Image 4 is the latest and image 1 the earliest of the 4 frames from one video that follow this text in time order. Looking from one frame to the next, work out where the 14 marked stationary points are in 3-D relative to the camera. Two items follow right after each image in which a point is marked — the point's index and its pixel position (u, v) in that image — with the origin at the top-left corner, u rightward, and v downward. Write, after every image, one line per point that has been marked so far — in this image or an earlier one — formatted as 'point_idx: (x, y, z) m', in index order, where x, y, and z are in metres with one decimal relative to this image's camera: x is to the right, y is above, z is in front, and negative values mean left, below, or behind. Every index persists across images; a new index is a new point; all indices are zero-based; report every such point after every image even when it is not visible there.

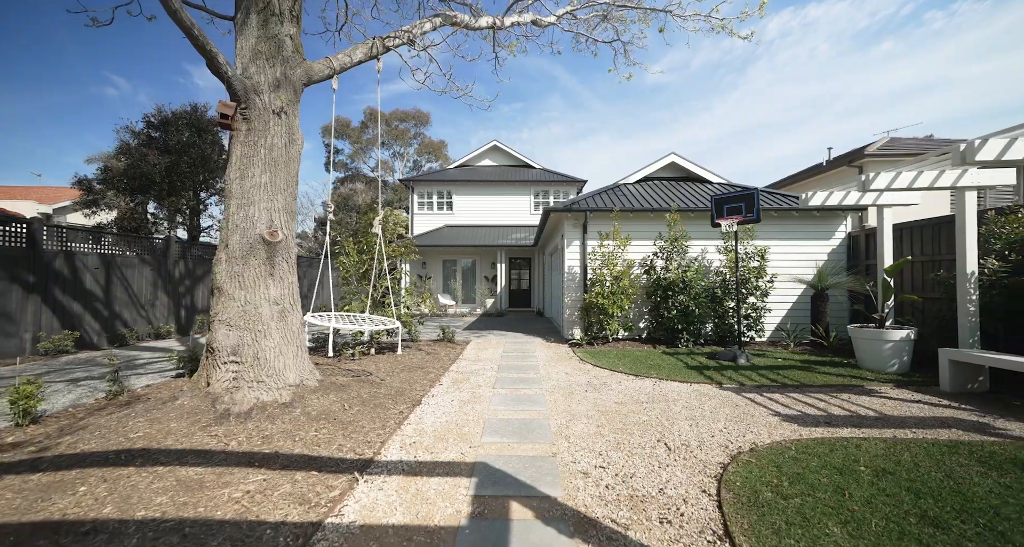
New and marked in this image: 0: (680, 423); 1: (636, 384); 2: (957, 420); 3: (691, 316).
0: (+1.5, -1.3, +3.6) m
1: (+1.5, -1.4, +5.0) m
2: (+3.9, -1.3, +3.5) m
3: (+3.3, -0.8, +7.2) m
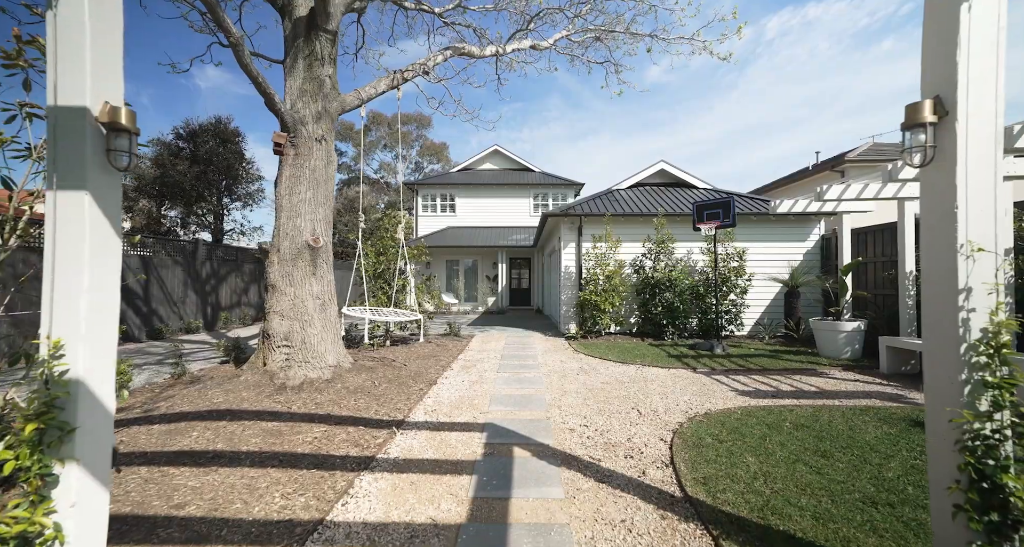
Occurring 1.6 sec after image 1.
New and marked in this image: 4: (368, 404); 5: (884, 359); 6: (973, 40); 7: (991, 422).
0: (+1.5, -1.3, +4.3) m
1: (+1.6, -1.4, +5.7) m
2: (+3.9, -1.3, +4.2) m
3: (+3.3, -0.8, +8.0) m
4: (-1.4, -1.3, +3.9) m
5: (+4.8, -1.1, +5.1) m
6: (+1.6, +0.8, +1.4) m
7: (+1.6, -0.5, +1.3) m
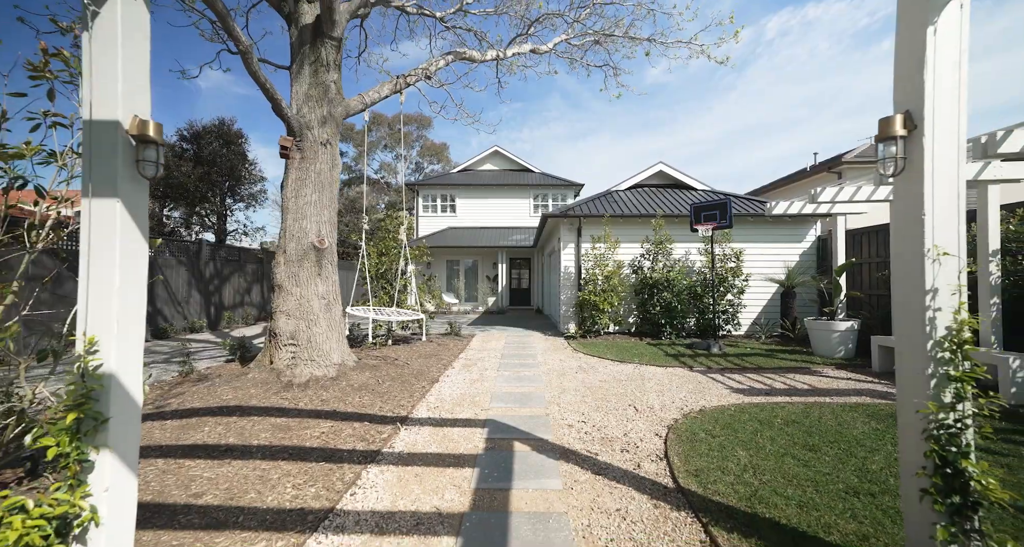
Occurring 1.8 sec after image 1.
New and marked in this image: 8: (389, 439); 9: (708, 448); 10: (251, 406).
0: (+1.6, -1.3, +4.4) m
1: (+1.6, -1.4, +5.8) m
2: (+3.9, -1.3, +4.3) m
3: (+3.3, -0.8, +8.1) m
4: (-1.4, -1.3, +4.0) m
5: (+4.8, -1.1, +5.2) m
6: (+1.6, +0.8, +1.5) m
7: (+1.6, -0.5, +1.4) m
8: (-1.0, -1.3, +3.2) m
9: (+1.5, -1.3, +2.9) m
10: (-2.4, -1.2, +3.6) m
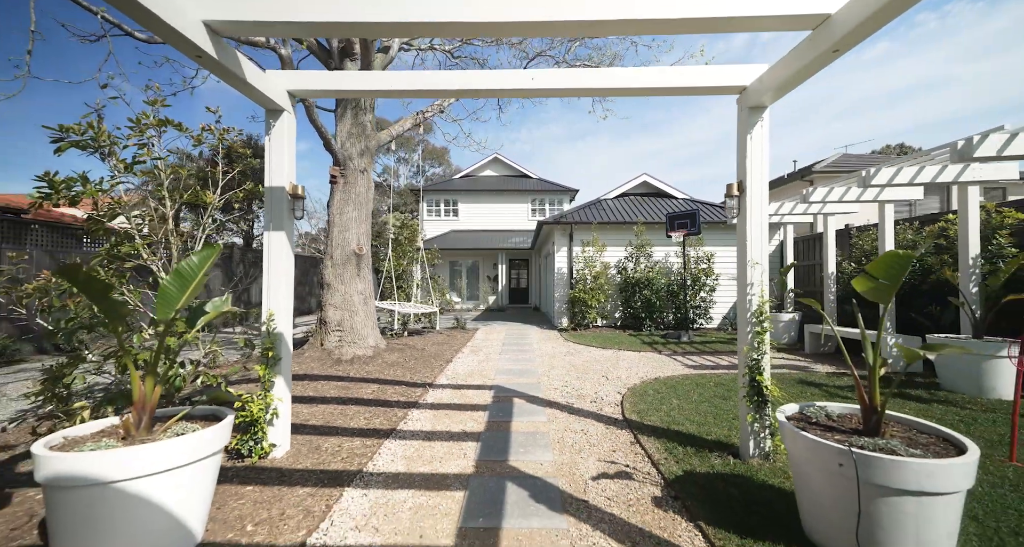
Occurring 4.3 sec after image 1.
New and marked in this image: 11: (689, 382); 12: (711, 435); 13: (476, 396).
0: (+1.5, -1.4, +5.6) m
1: (+1.6, -1.4, +7.0) m
2: (+3.9, -1.3, +5.5) m
3: (+3.3, -0.8, +9.3) m
4: (-1.4, -1.3, +5.2) m
5: (+4.8, -1.1, +6.4) m
6: (+1.6, +0.8, +2.7) m
7: (+1.6, -0.5, +2.6) m
8: (-1.0, -1.3, +4.3) m
9: (+1.5, -1.3, +4.1) m
10: (-2.4, -1.2, +4.7) m
11: (+2.1, -1.3, +4.7) m
12: (+1.5, -1.3, +3.1) m
13: (-0.4, -1.4, +4.4) m
